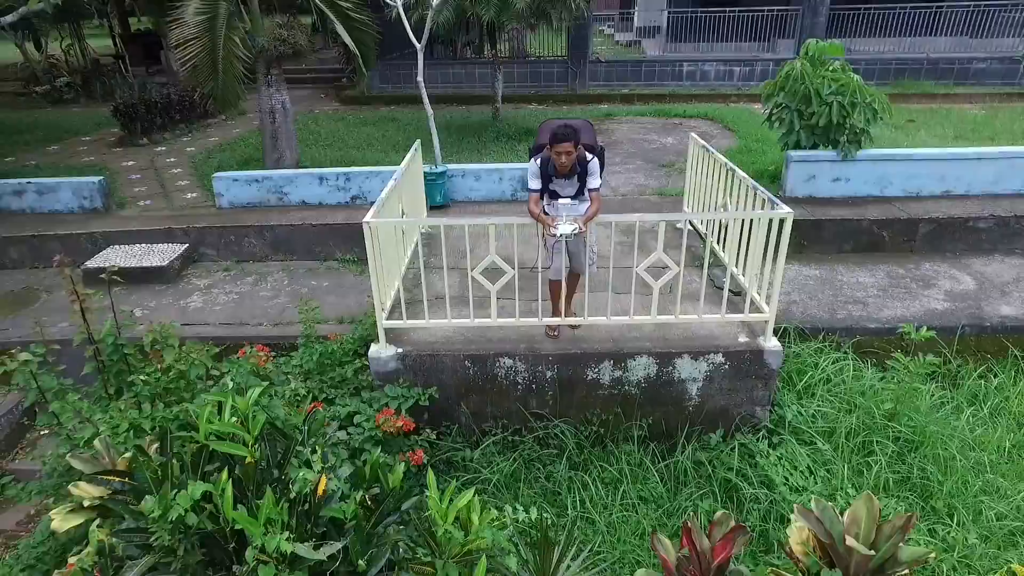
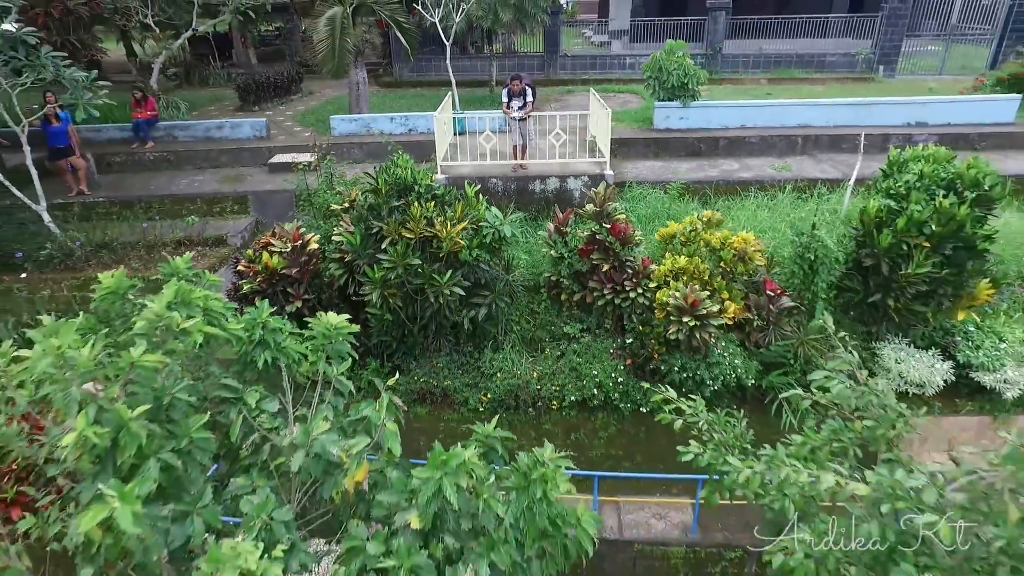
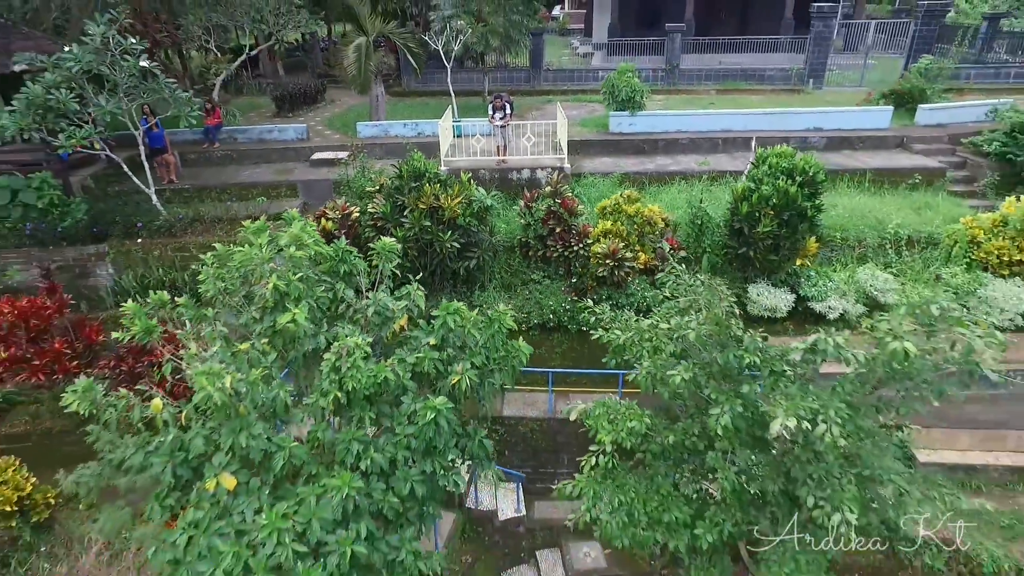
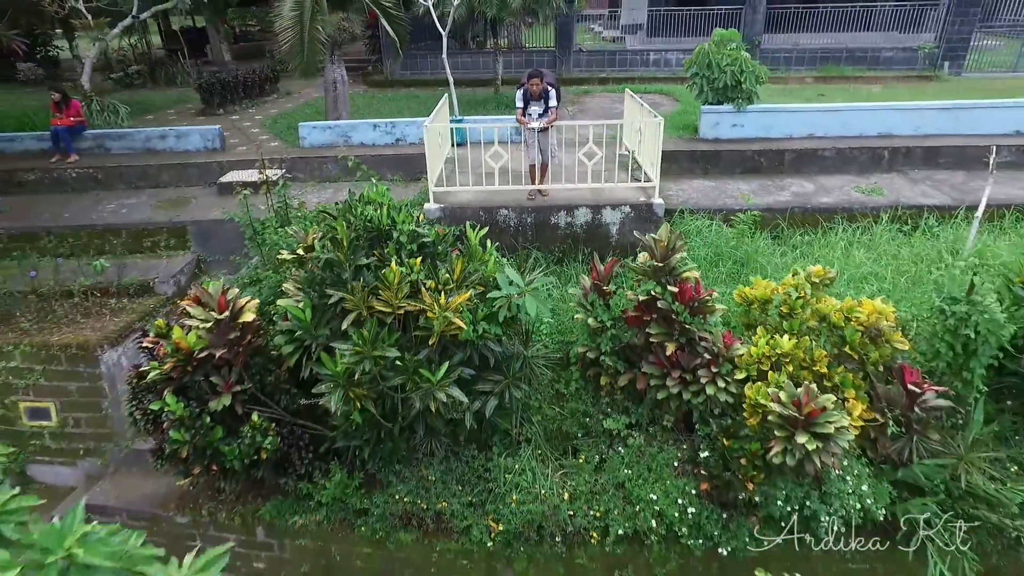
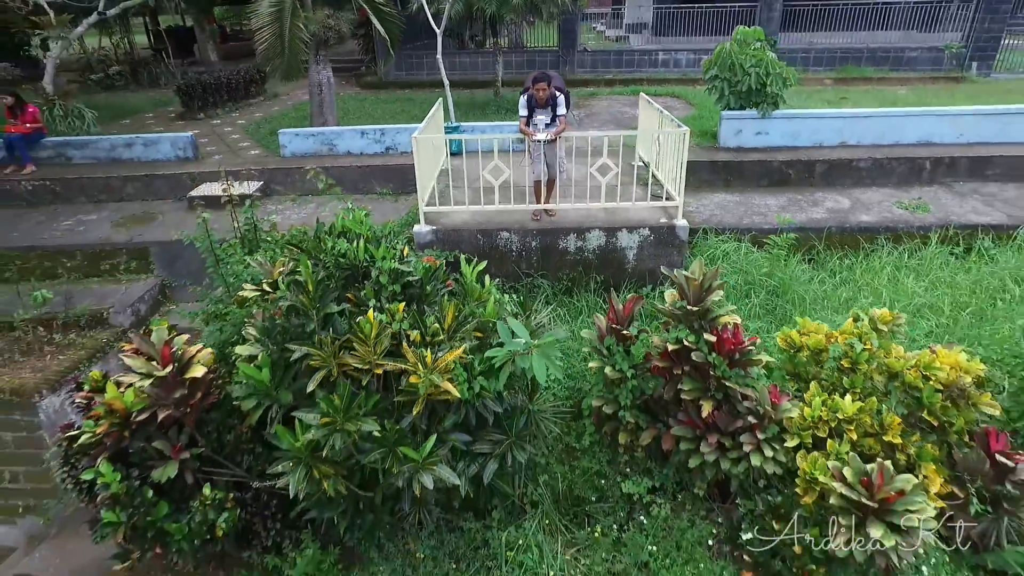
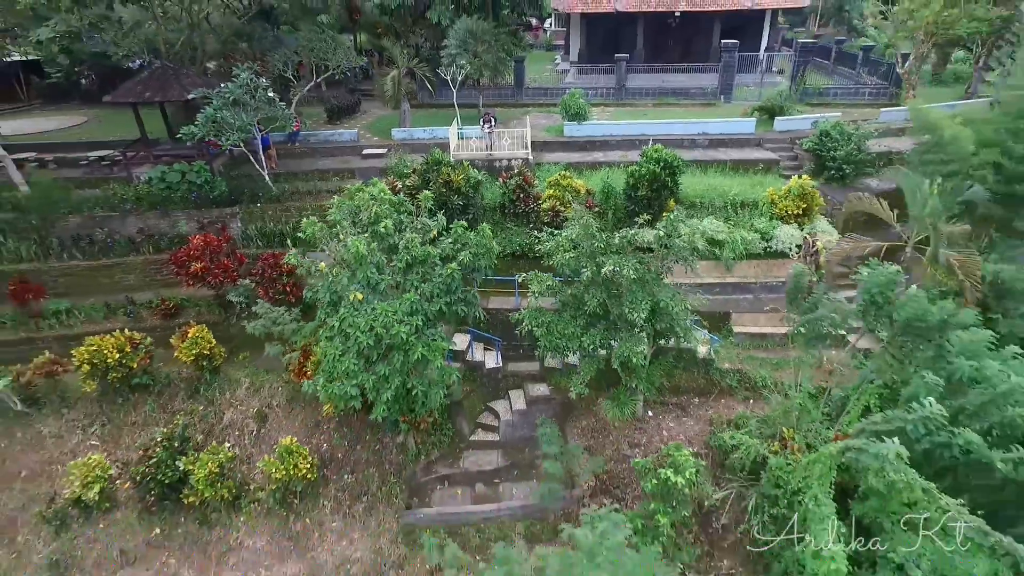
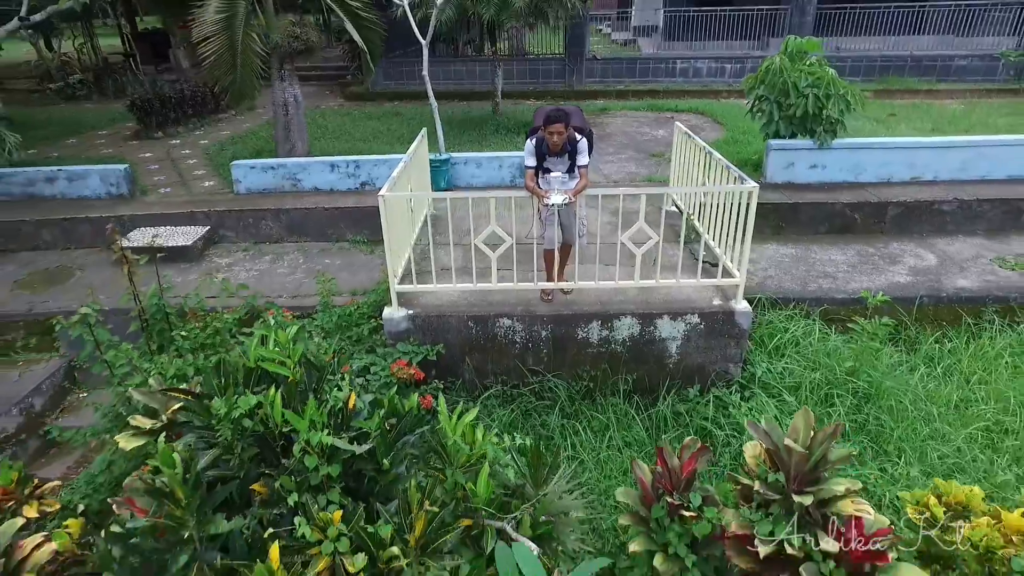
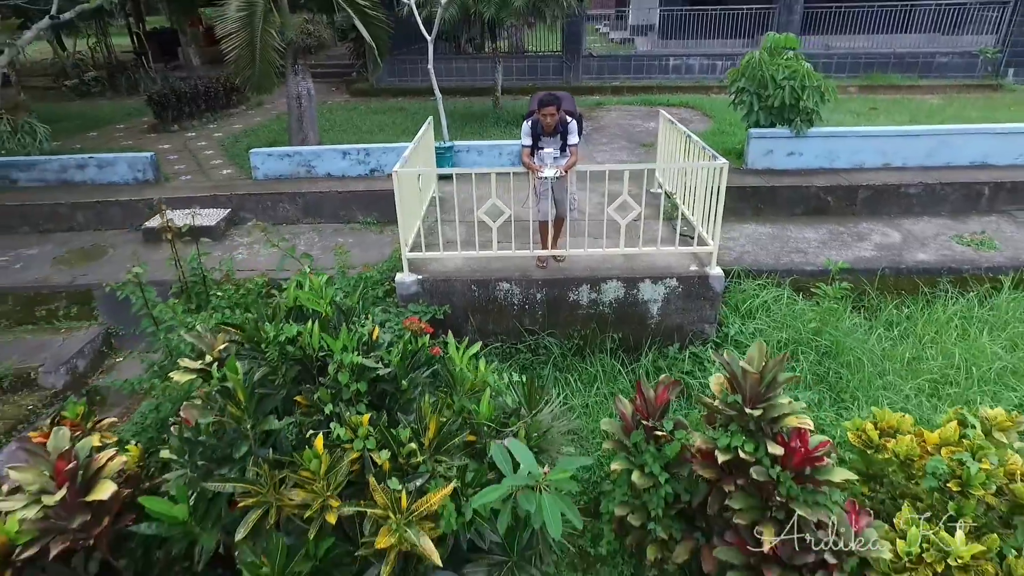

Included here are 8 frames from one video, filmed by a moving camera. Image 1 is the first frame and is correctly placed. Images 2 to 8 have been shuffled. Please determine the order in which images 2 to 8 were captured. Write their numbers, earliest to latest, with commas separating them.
7, 8, 5, 4, 2, 3, 6
